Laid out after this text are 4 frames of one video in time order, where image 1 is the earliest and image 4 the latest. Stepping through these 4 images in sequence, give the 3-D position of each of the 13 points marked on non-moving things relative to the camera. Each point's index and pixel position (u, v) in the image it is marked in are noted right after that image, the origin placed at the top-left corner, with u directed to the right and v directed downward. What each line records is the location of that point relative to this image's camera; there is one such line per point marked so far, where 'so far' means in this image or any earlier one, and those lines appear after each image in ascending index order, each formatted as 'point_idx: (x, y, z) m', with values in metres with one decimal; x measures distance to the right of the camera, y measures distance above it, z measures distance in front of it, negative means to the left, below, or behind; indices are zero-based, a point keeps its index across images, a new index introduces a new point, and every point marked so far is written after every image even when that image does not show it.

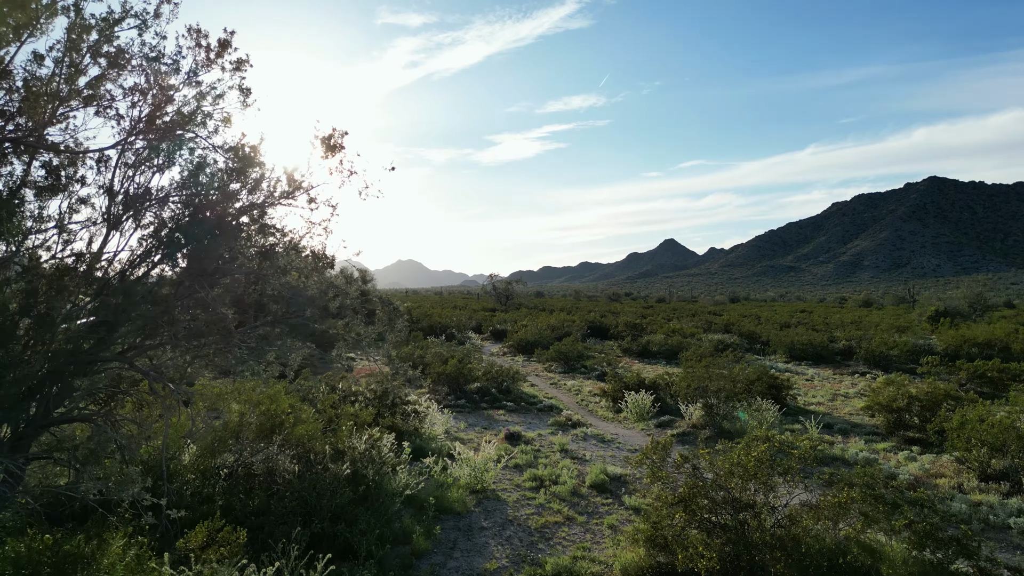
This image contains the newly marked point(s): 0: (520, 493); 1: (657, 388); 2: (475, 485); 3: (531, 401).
0: (+0.1, -3.1, +7.4) m
1: (+3.9, -2.7, +13.0) m
2: (-0.5, -3.0, +7.4) m
3: (+0.5, -3.1, +13.7) m
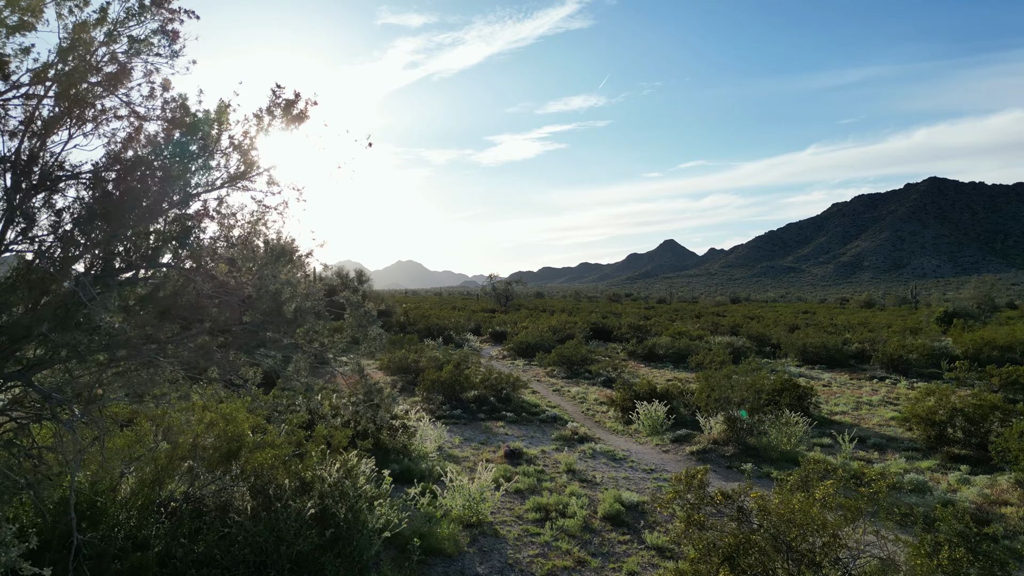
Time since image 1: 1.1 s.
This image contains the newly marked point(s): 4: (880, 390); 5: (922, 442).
0: (+0.1, -3.1, +6.4) m
1: (+3.9, -2.7, +11.9) m
2: (-0.5, -3.0, +6.3) m
3: (+0.5, -3.2, +12.7) m
4: (+12.9, -3.6, +17.3) m
5: (+8.6, -3.3, +10.4) m
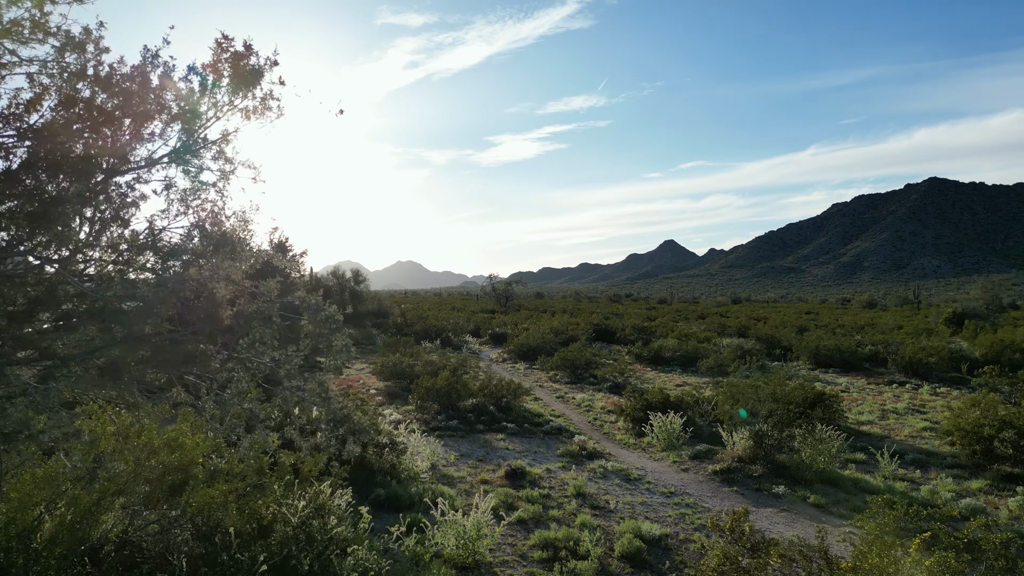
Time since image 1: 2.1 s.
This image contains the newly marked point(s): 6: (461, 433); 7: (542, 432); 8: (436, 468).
0: (+0.2, -3.1, +5.4) m
1: (+3.9, -2.7, +11.0) m
2: (-0.5, -3.0, +5.4) m
3: (+0.6, -3.2, +11.7) m
4: (+13.0, -3.6, +16.3) m
5: (+8.7, -3.3, +9.4) m
6: (-1.1, -3.1, +10.6) m
7: (+0.7, -3.2, +10.8) m
8: (-1.3, -3.1, +8.5) m
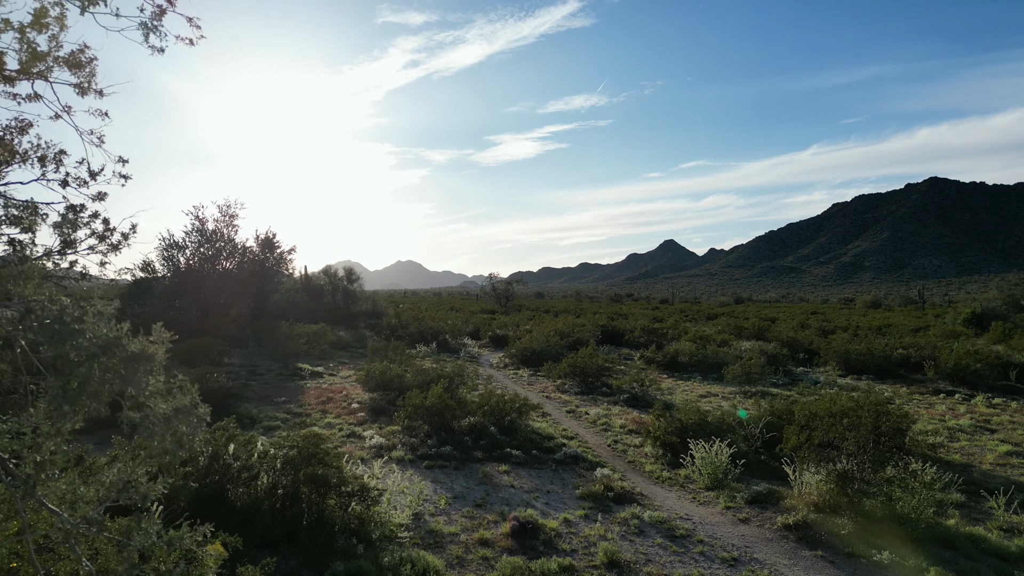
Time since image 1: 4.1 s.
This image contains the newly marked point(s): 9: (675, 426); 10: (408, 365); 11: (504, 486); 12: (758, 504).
0: (+0.3, -3.0, +3.4) m
1: (+4.0, -2.6, +9.0) m
2: (-0.4, -2.9, +3.4) m
3: (+0.7, -3.1, +9.7) m
4: (+13.1, -3.5, +14.4) m
5: (+8.8, -3.2, +7.4) m
6: (-1.0, -3.1, +8.6) m
7: (+0.8, -3.1, +8.9) m
8: (-1.2, -3.1, +6.5) m
9: (+3.1, -2.6, +9.2) m
10: (-3.1, -2.3, +14.8) m
11: (-0.1, -3.1, +7.7) m
12: (+3.5, -3.0, +6.9) m
